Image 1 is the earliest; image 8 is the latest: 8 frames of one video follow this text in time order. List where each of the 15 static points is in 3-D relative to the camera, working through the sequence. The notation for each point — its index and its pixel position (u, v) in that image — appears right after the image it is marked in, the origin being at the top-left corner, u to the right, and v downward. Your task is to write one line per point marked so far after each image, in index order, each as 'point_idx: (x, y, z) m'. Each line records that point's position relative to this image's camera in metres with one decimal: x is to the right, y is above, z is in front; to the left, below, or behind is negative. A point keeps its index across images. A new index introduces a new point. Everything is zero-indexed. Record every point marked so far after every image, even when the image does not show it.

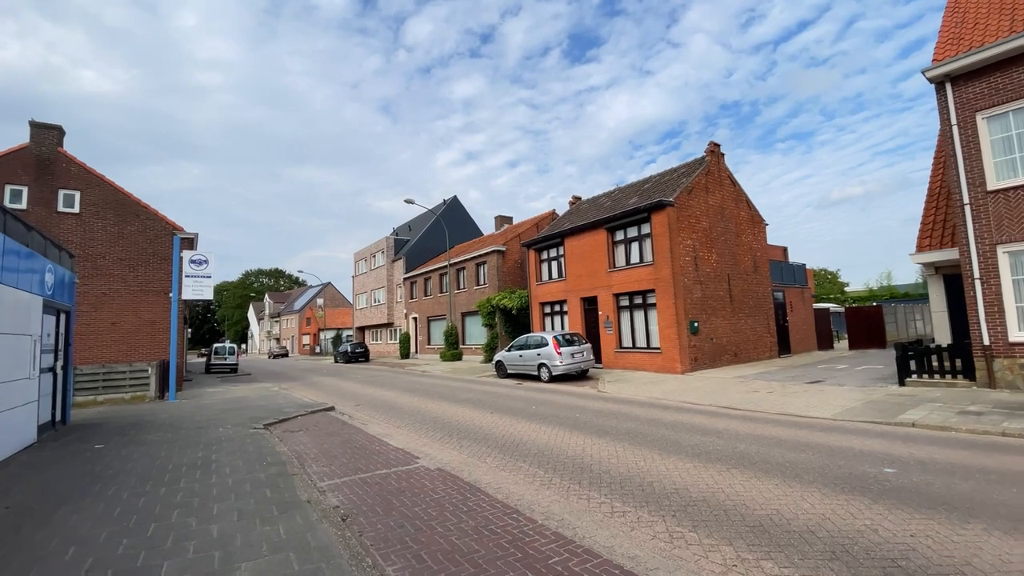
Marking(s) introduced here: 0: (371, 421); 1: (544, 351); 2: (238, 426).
0: (-2.9, -2.7, +9.9) m
1: (+1.0, -2.1, +15.5) m
2: (-5.3, -2.7, +9.3) m
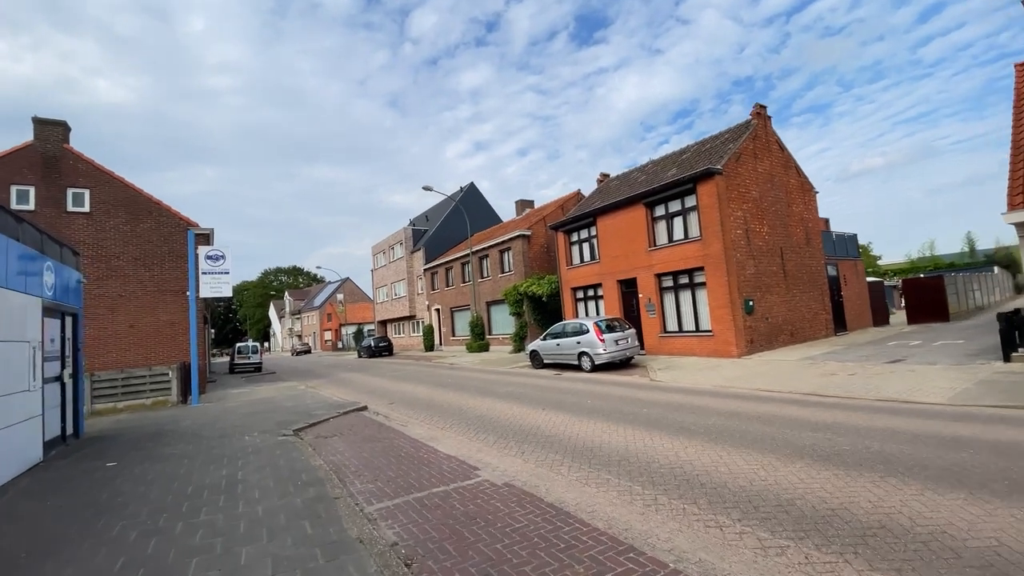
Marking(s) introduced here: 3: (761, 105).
0: (-1.9, -2.5, +8.9) m
1: (+2.2, -1.5, +14.3) m
2: (-4.3, -2.5, +8.4) m
3: (+8.7, +6.4, +16.8) m
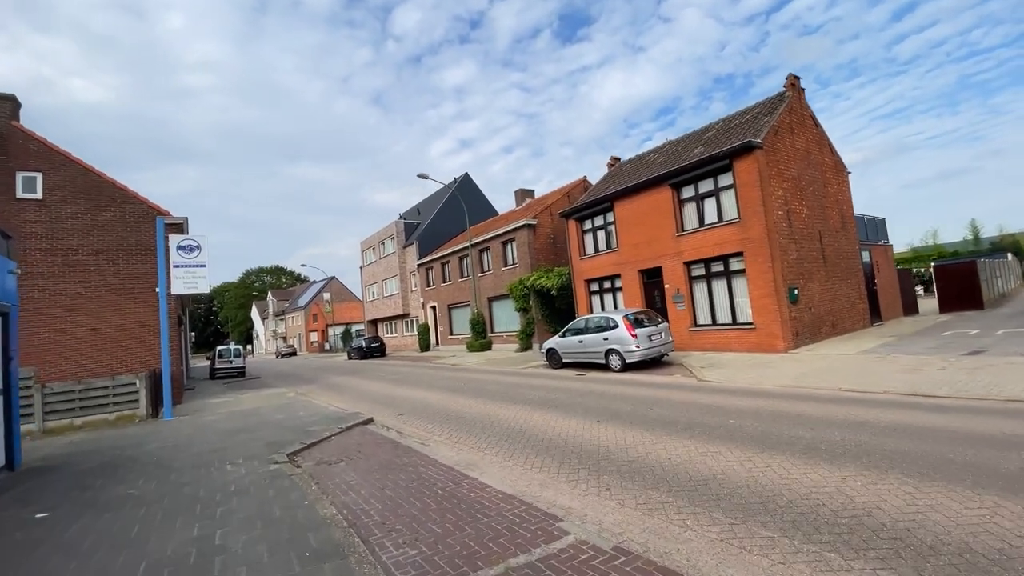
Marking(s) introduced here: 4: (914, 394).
0: (-1.2, -2.3, +7.3) m
1: (+2.7, -1.2, +12.8) m
2: (-3.6, -2.4, +6.6) m
3: (+9.0, +6.8, +15.4) m
4: (+6.4, -1.7, +7.7) m
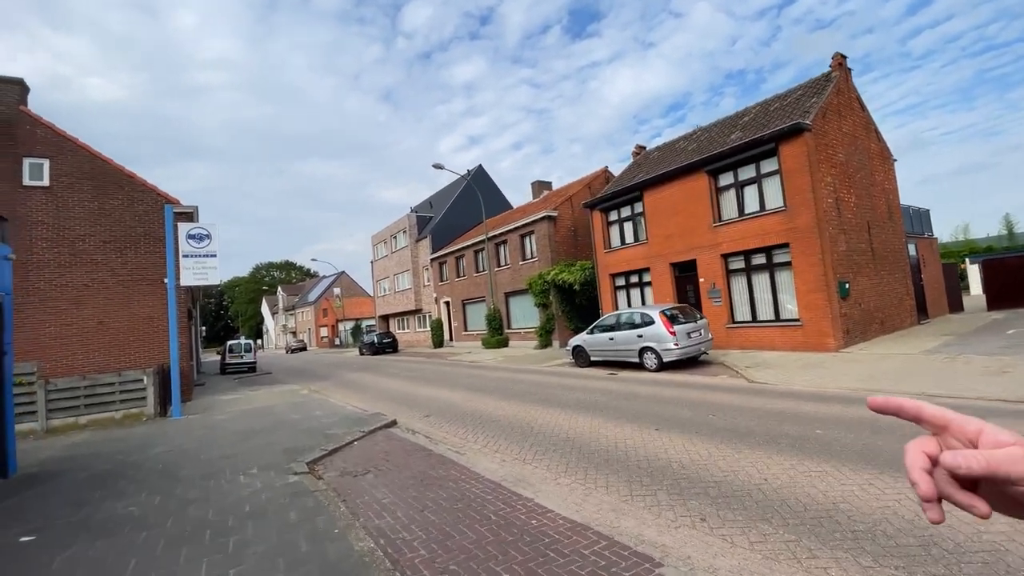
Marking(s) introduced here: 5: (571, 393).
0: (-0.6, -2.1, +6.5) m
1: (+3.4, -1.1, +11.9) m
2: (-3.0, -2.2, +5.9) m
3: (+9.8, +6.9, +14.4) m
4: (+7.1, -1.6, +6.8) m
5: (+1.2, -2.1, +9.7) m
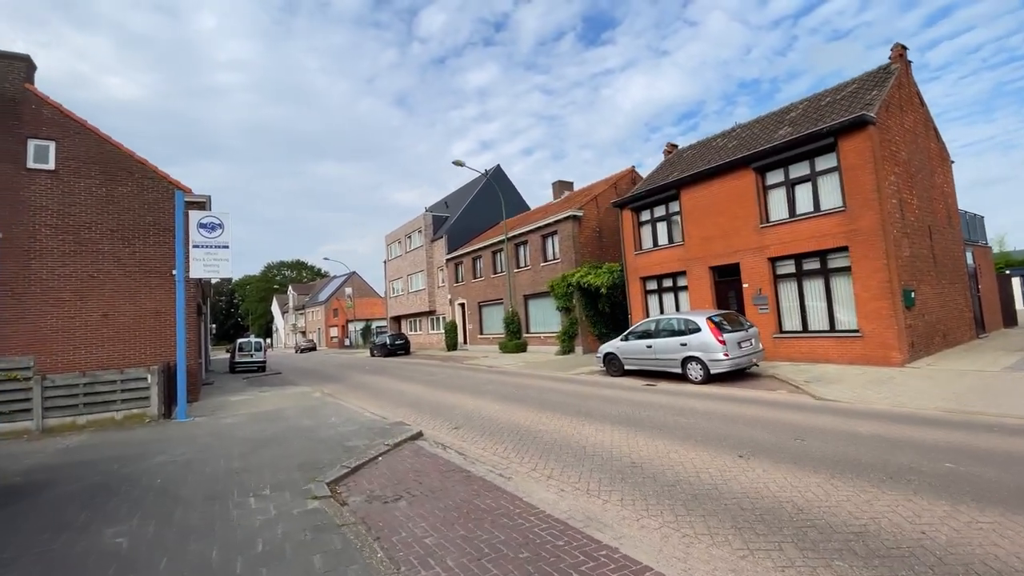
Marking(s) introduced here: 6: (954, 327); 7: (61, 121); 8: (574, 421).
0: (0.0, -2.1, +5.5) m
1: (+4.1, -1.2, +10.9) m
2: (-2.4, -2.1, +5.0) m
3: (+10.8, +6.7, +13.3) m
4: (+7.7, -1.7, +5.7) m
5: (+1.8, -2.1, +8.7) m
6: (+12.1, -1.1, +13.2) m
7: (-11.5, +4.2, +12.2) m
8: (+1.0, -2.1, +7.6) m
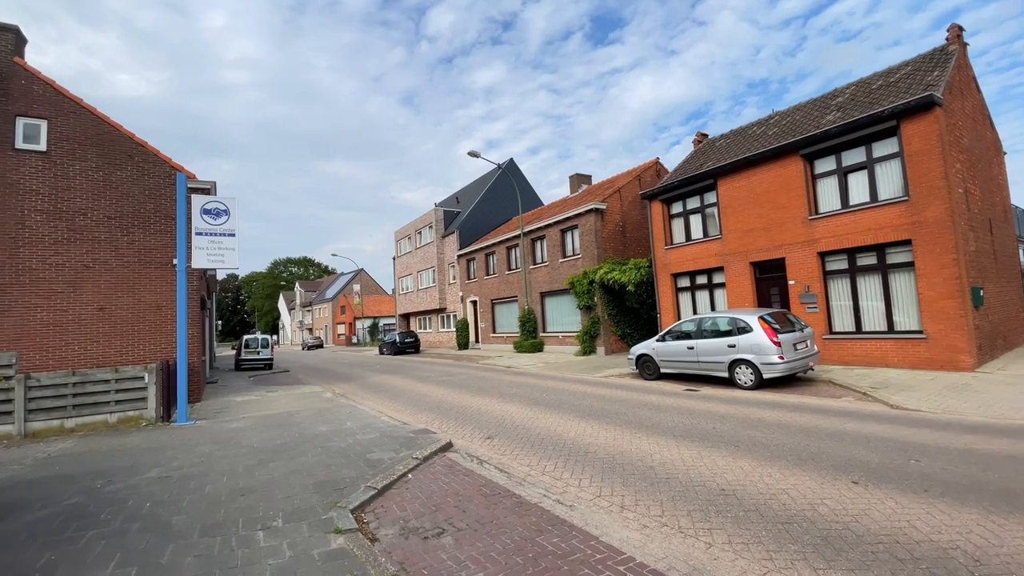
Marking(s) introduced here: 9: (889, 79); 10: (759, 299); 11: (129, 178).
0: (+0.6, -2.0, +4.6) m
1: (+4.8, -1.1, +9.9) m
2: (-1.8, -2.0, +4.1) m
3: (+11.5, +6.7, +12.3) m
4: (+8.3, -1.6, +4.7) m
5: (+2.4, -2.0, +7.8) m
6: (+12.8, -1.0, +12.1) m
7: (-10.8, +4.5, +11.3) m
8: (+1.6, -2.0, +6.6) m
9: (+10.2, +5.7, +13.0) m
10: (+6.8, -0.3, +13.3) m
11: (-9.4, +2.7, +11.8) m
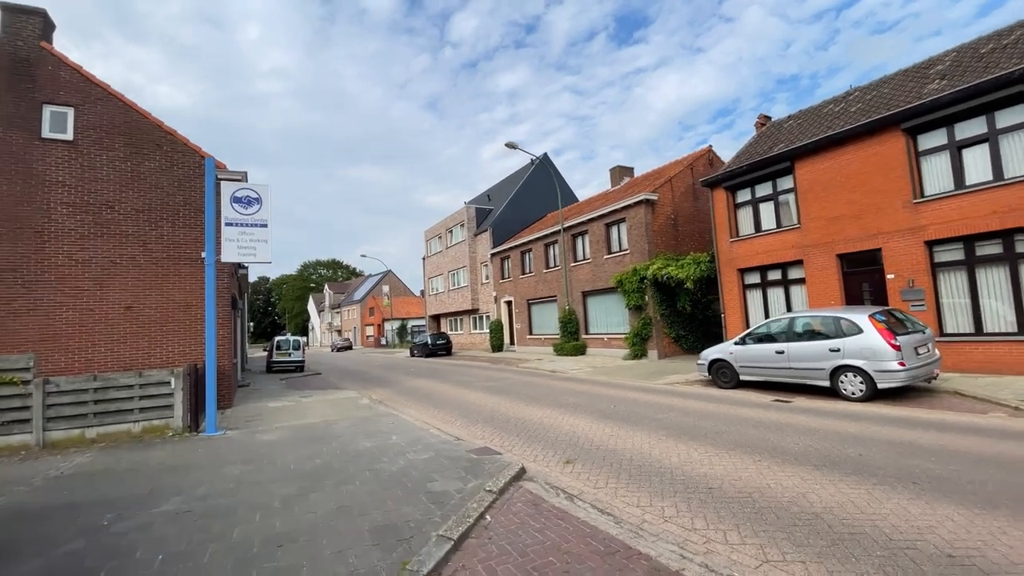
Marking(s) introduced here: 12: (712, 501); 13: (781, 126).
0: (+1.5, -1.9, +3.3) m
1: (+5.9, -1.0, +8.4) m
2: (-1.0, -1.8, +2.9) m
3: (+12.7, +6.8, +10.5) m
4: (+9.2, -1.5, +3.0) m
5: (+3.5, -1.9, +6.4) m
6: (+14.0, -0.9, +10.2) m
7: (-9.6, +4.5, +10.6) m
8: (+2.6, -1.9, +5.3) m
9: (+11.5, +5.8, +11.2) m
10: (+8.1, -0.2, +11.7) m
11: (-8.1, +2.8, +11.0) m
12: (+1.8, -1.9, +4.3) m
13: (+8.6, +5.2, +15.3) m
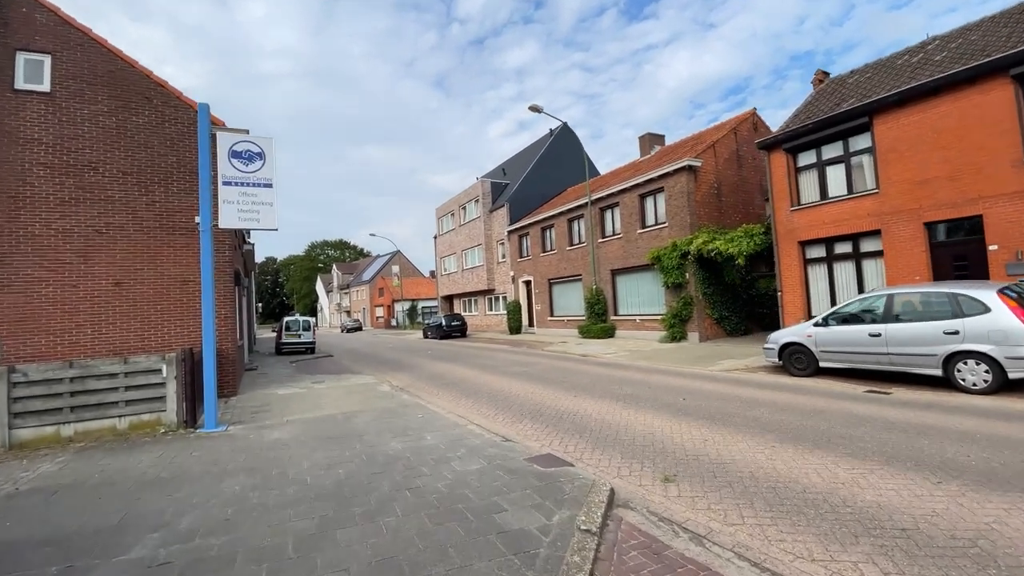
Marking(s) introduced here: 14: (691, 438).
0: (+2.2, -1.6, +2.0) m
1: (+6.7, -0.5, +7.0) m
2: (-0.3, -1.6, +1.6) m
3: (+13.5, +7.3, +8.6) m
4: (+9.9, -1.3, +1.6) m
5: (+4.3, -1.6, +5.0) m
6: (+14.8, -0.4, +8.7) m
7: (-8.7, +5.1, +9.2) m
8: (+3.3, -1.6, +3.9) m
9: (+12.3, +6.3, +9.5) m
10: (+8.9, +0.3, +10.1) m
11: (-7.3, +3.3, +9.6) m
12: (+2.5, -1.6, +3.0) m
13: (+9.5, +5.9, +13.6) m
14: (+2.1, -1.7, +5.5) m
